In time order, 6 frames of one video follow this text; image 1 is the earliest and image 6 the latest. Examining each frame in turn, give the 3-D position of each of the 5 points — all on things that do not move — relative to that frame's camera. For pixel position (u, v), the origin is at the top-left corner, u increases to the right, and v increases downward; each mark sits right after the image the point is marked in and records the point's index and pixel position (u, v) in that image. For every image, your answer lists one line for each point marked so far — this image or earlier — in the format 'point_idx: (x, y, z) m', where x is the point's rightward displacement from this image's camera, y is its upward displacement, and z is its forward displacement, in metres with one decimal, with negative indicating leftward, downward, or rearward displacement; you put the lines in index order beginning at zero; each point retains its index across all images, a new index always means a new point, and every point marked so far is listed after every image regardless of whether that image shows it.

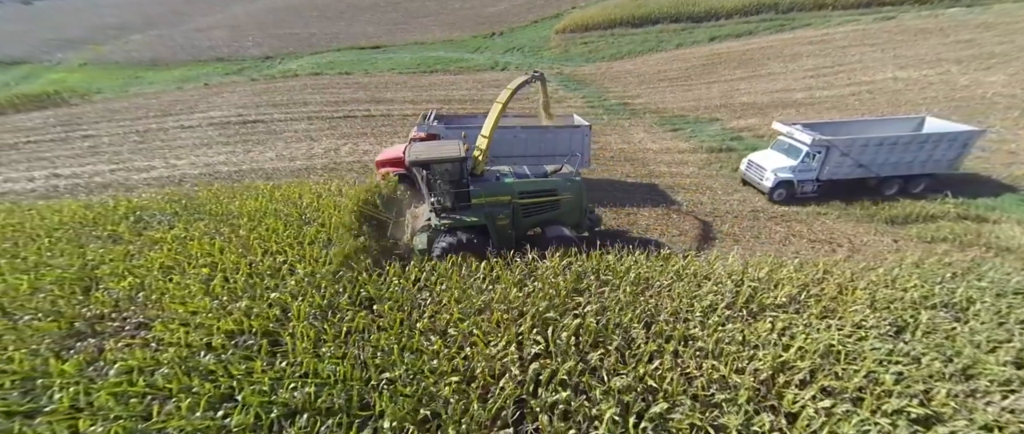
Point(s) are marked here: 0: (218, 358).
0: (-2.5, -1.3, +3.0) m
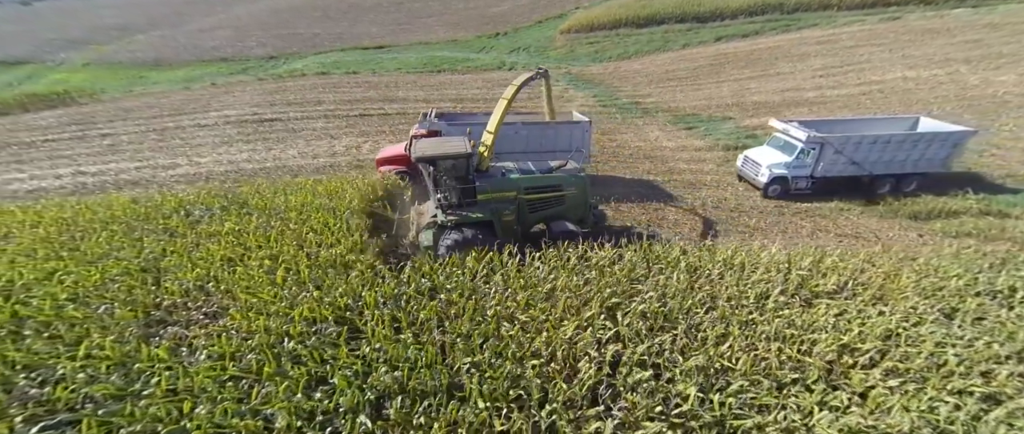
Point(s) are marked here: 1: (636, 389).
0: (-1.9, -1.2, +3.1) m
1: (+1.0, -1.4, +2.7) m
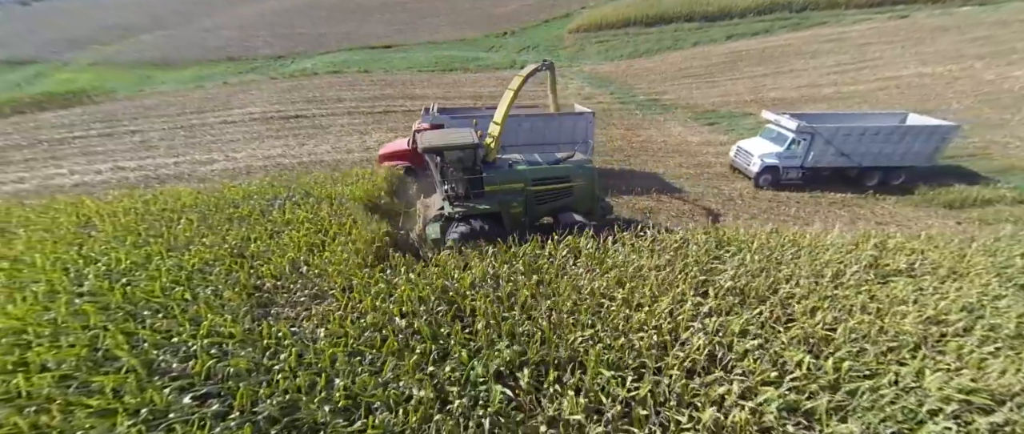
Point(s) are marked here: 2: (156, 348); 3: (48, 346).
0: (-0.9, -1.0, +3.2) m
1: (+2.0, -1.2, +2.9) m
2: (-3.1, -1.2, +3.0) m
3: (-4.1, -1.2, +3.0) m
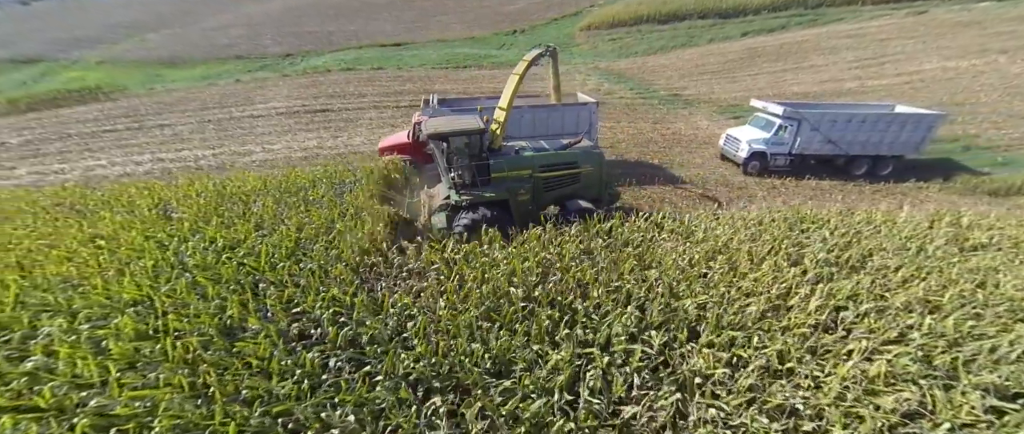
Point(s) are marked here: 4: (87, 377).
0: (+0.2, -0.7, +3.3) m
1: (+3.1, -0.9, +3.0) m
2: (-2.1, -0.9, +3.1) m
3: (-3.0, -0.9, +3.1) m
4: (-3.2, -1.2, +2.6) m
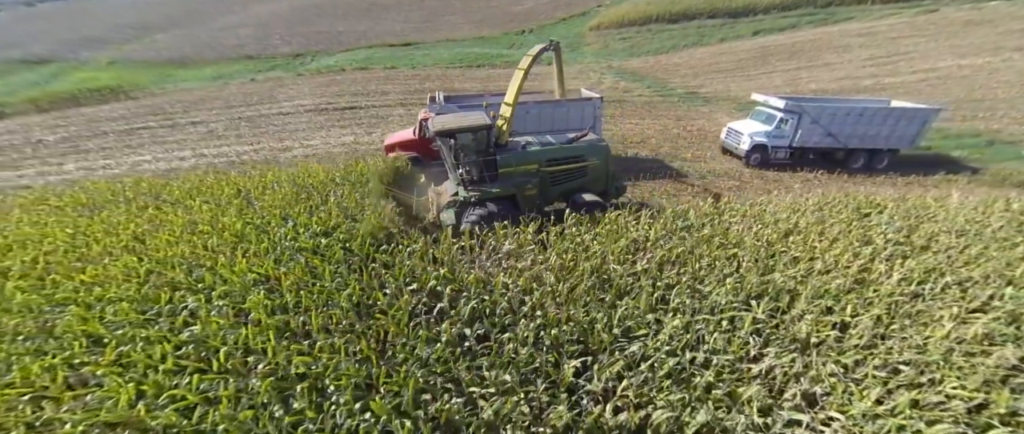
0: (+1.2, -0.5, +3.5) m
1: (+4.1, -0.7, +3.2) m
2: (-1.0, -0.7, +3.3) m
3: (-2.0, -0.7, +3.3) m
4: (-2.1, -1.0, +2.8) m
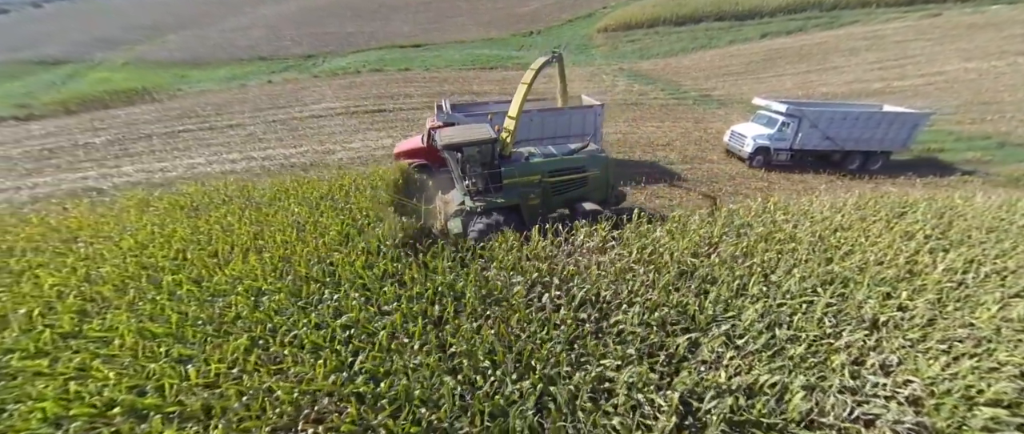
0: (+2.3, -0.5, +4.0) m
1: (+5.2, -0.7, +3.7) m
2: (0.0, -0.7, +3.8) m
3: (-0.9, -0.7, +3.8) m
4: (-1.1, -1.0, +3.3) m
